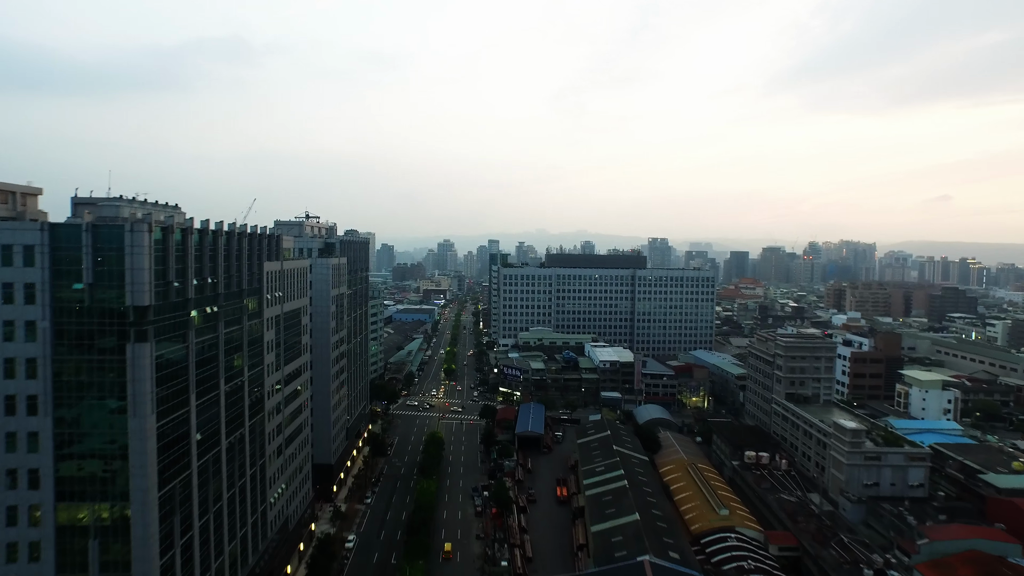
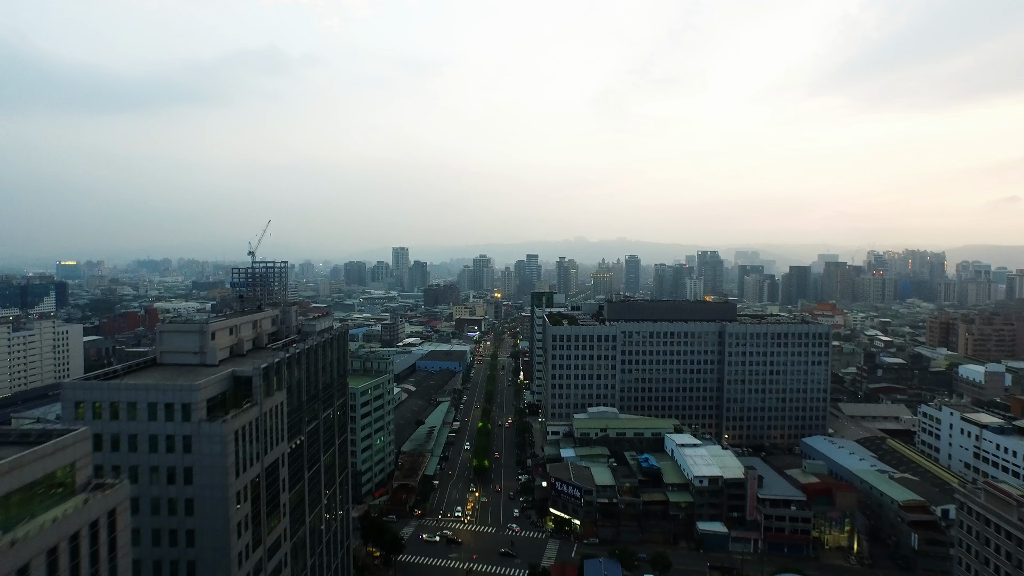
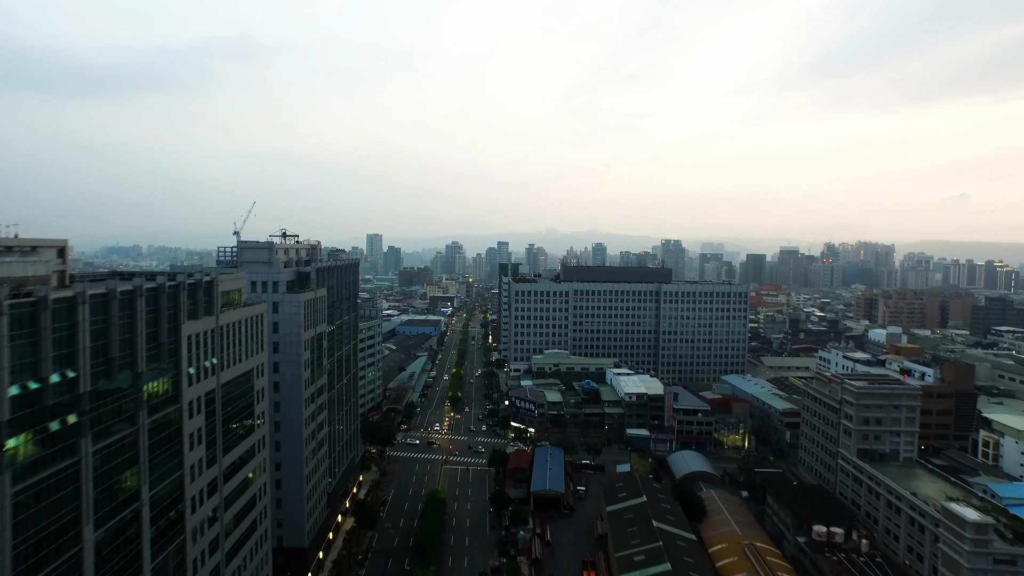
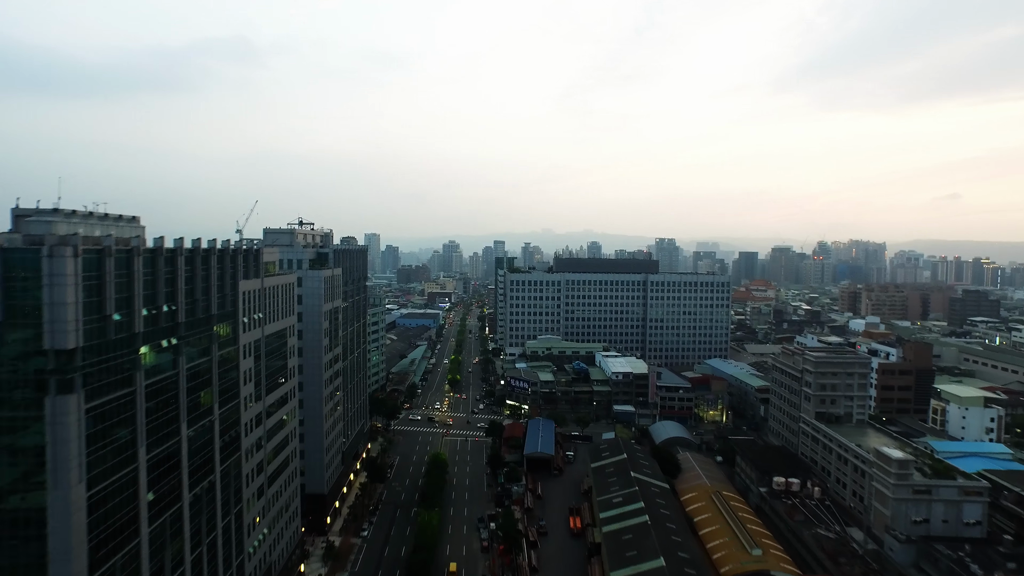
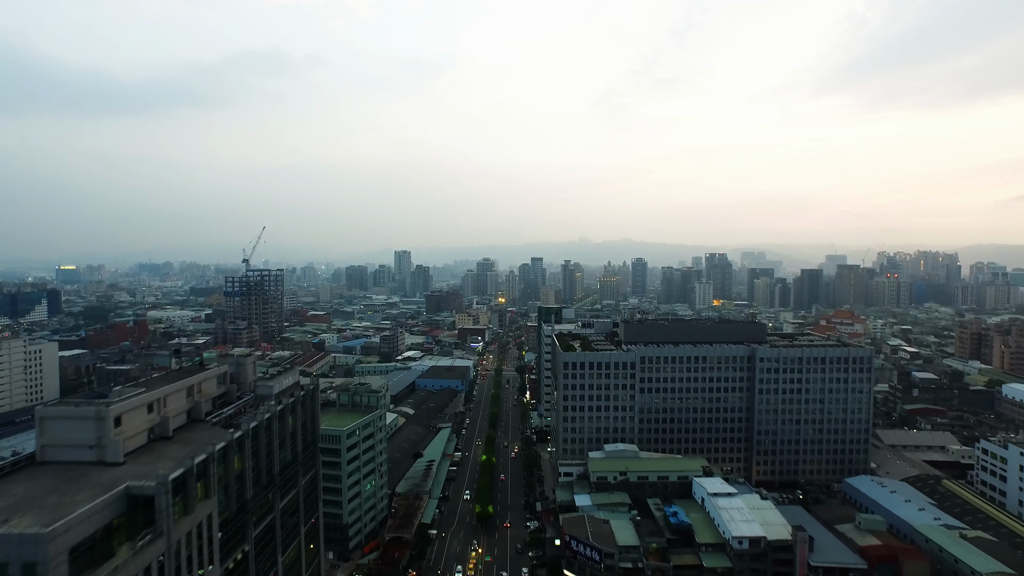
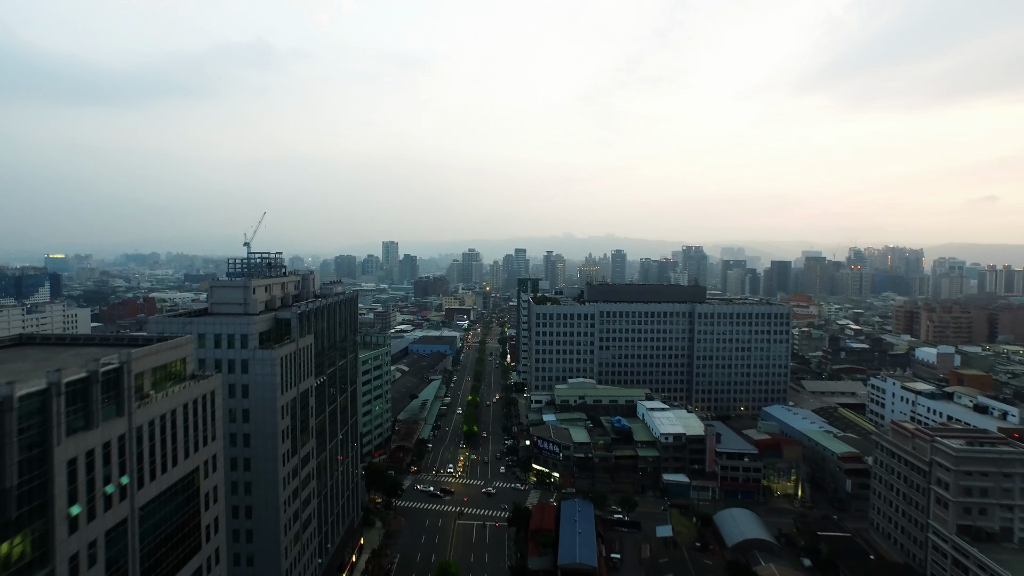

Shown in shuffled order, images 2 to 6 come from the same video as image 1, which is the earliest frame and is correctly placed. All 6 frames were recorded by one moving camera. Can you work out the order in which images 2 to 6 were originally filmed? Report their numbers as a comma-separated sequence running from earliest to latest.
4, 3, 6, 2, 5
